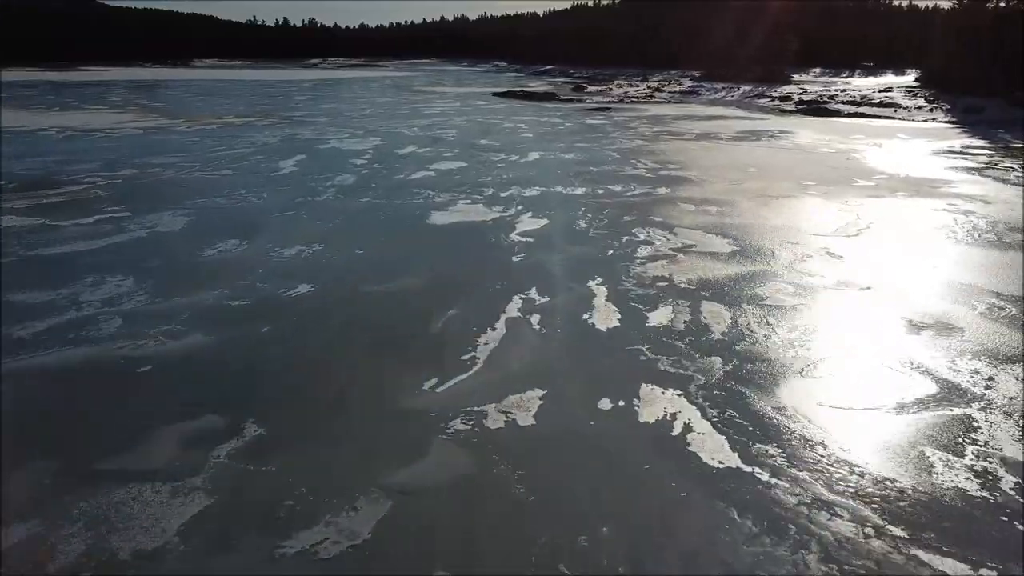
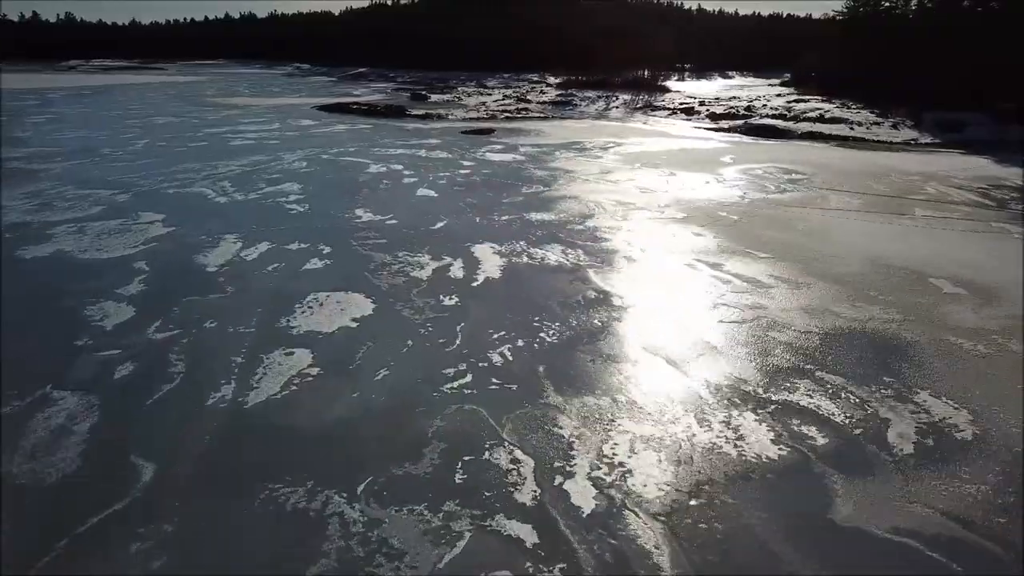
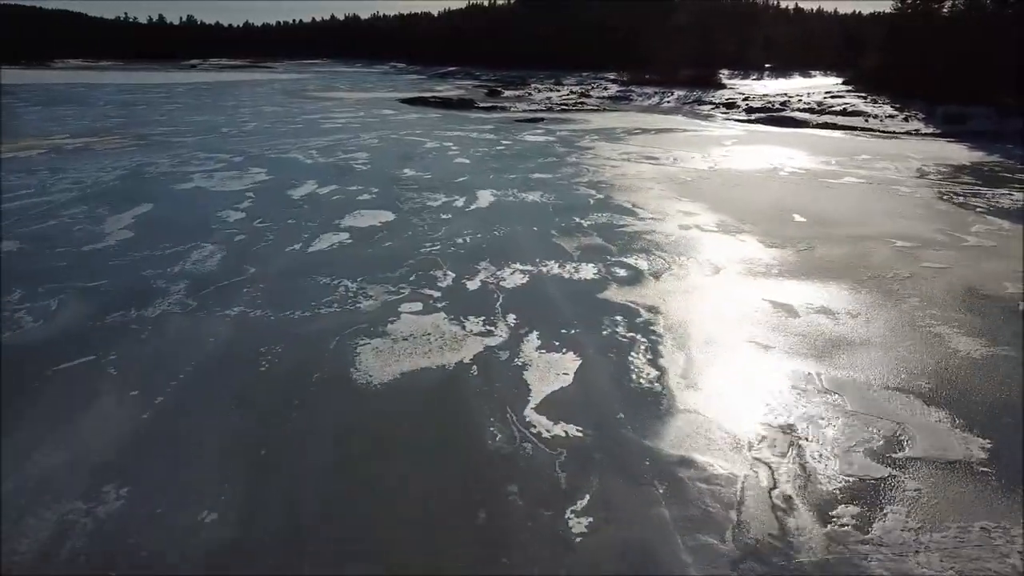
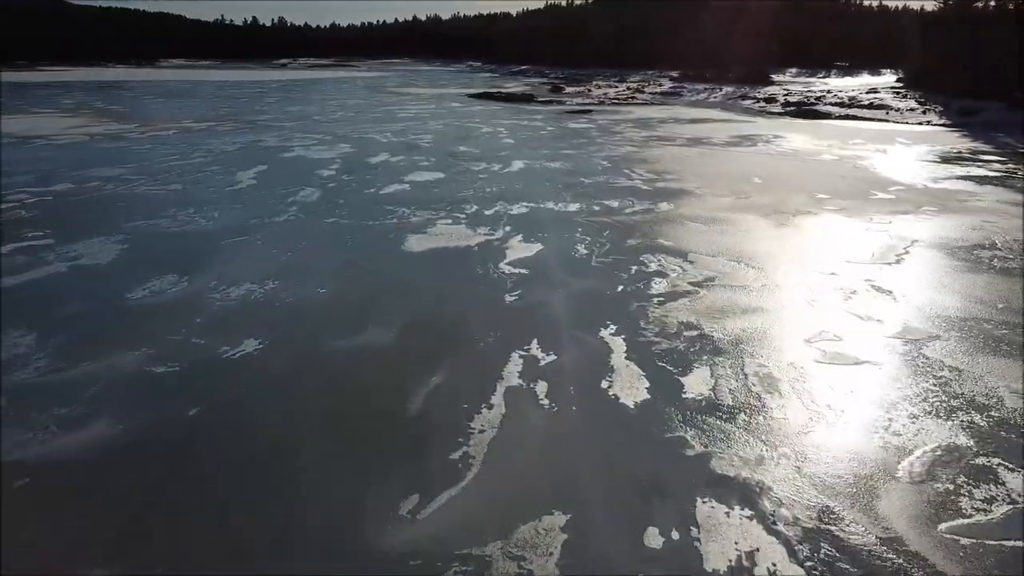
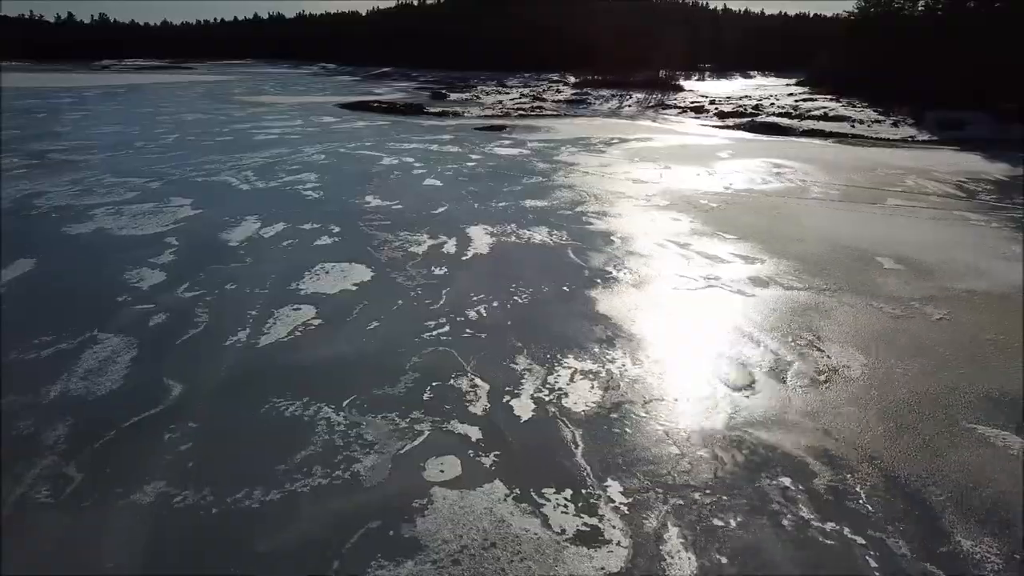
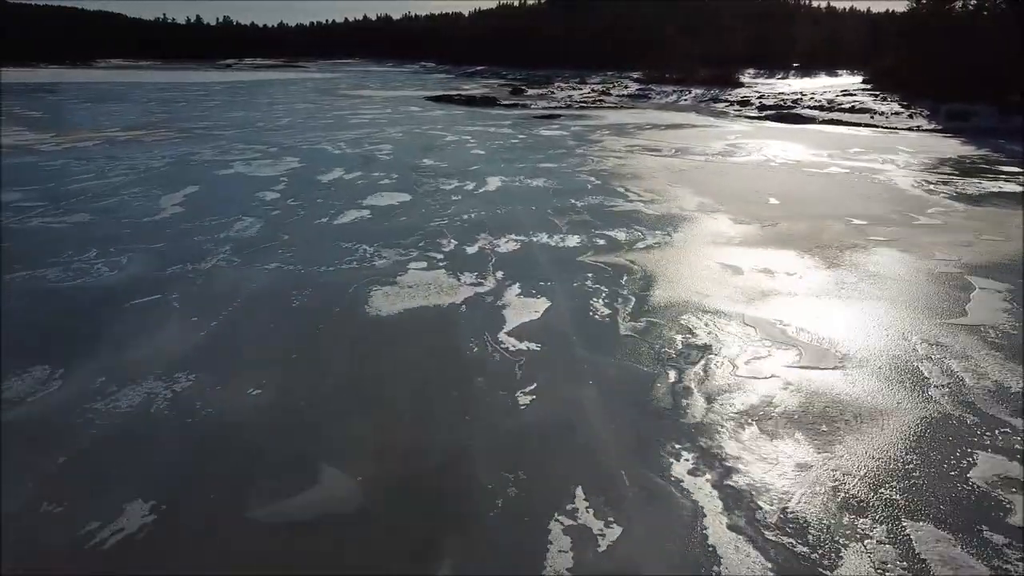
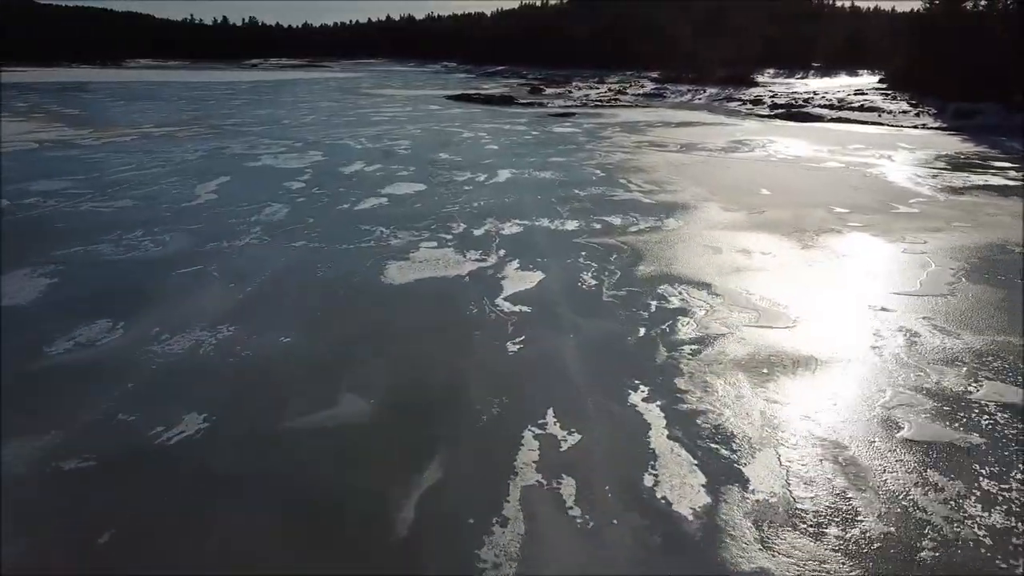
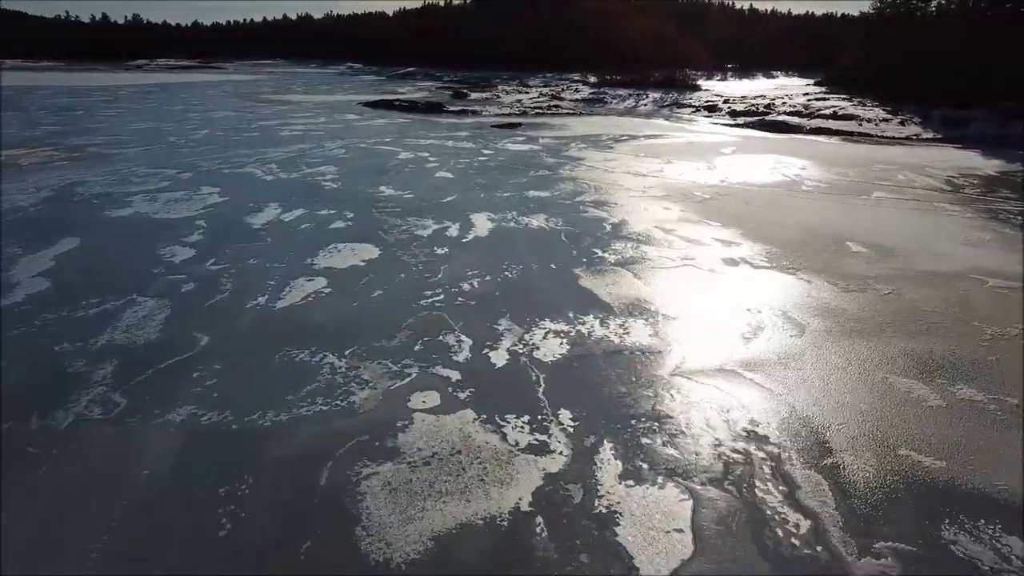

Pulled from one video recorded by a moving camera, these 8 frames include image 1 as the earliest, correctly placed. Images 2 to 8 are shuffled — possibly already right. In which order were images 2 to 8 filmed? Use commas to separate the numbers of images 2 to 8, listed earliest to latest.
4, 7, 6, 3, 8, 5, 2
